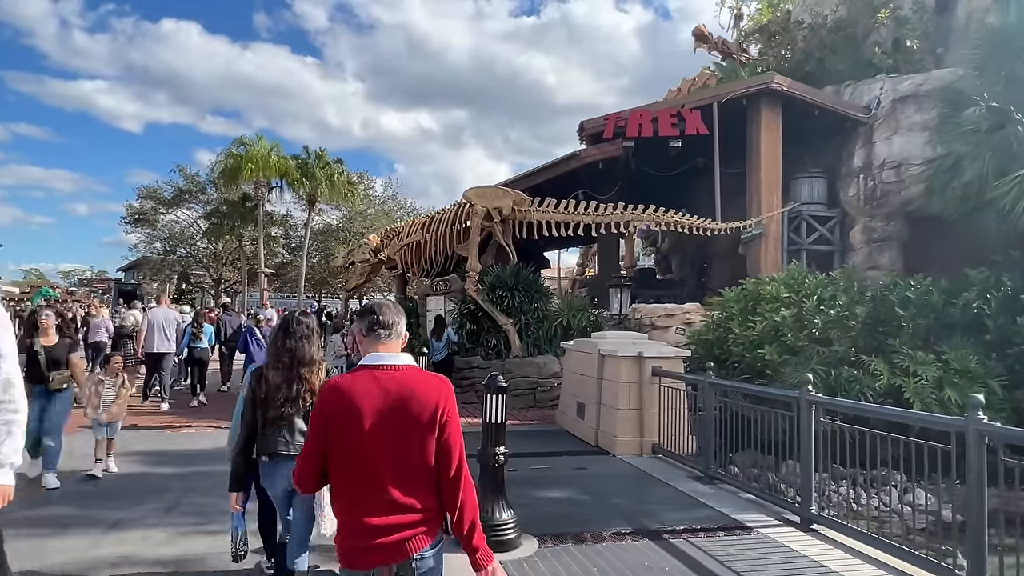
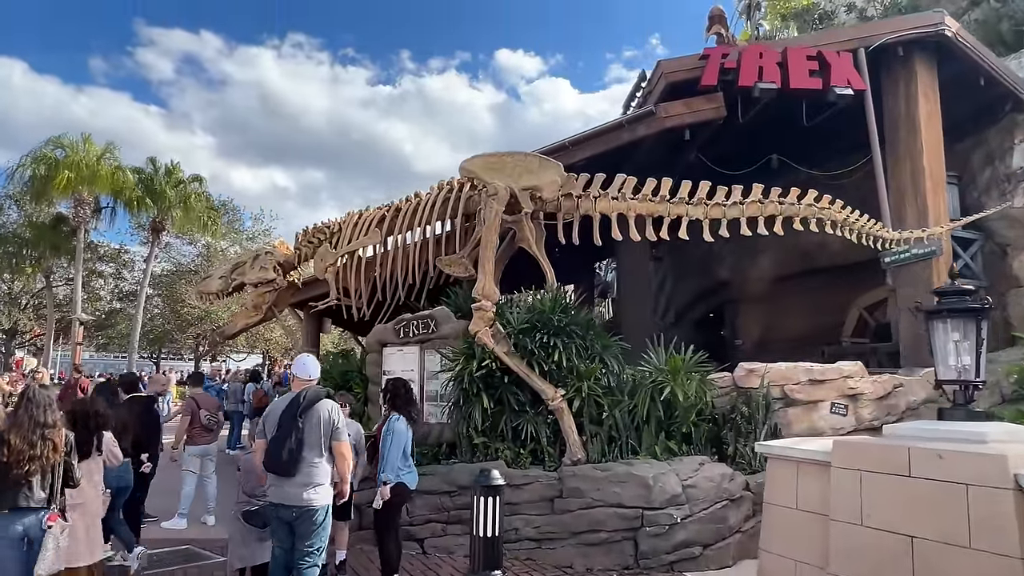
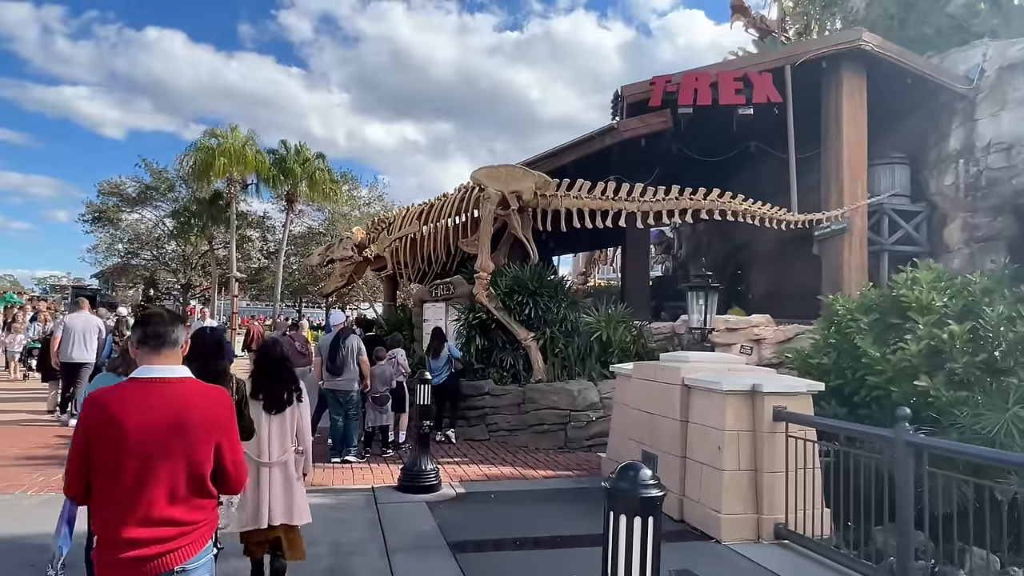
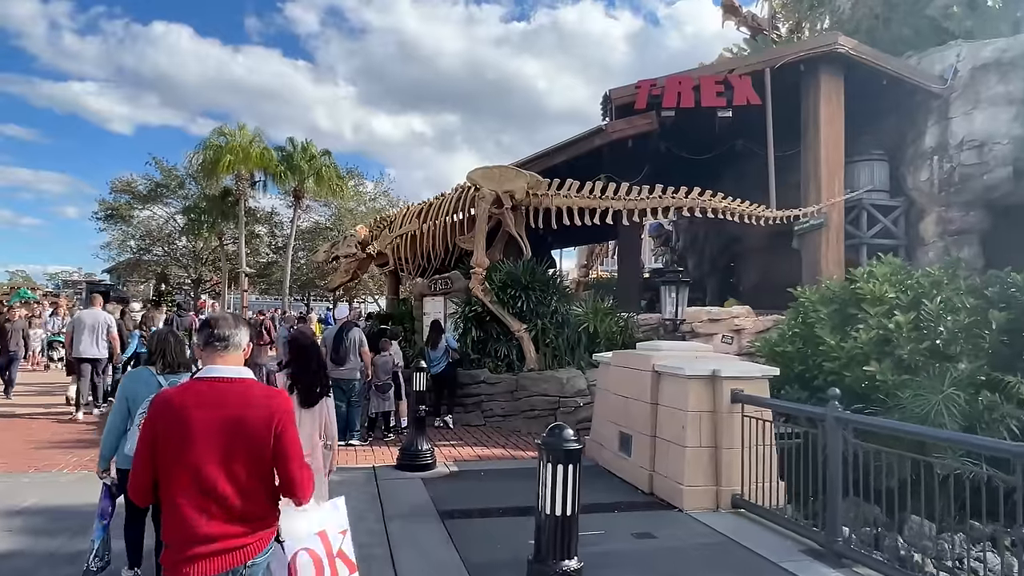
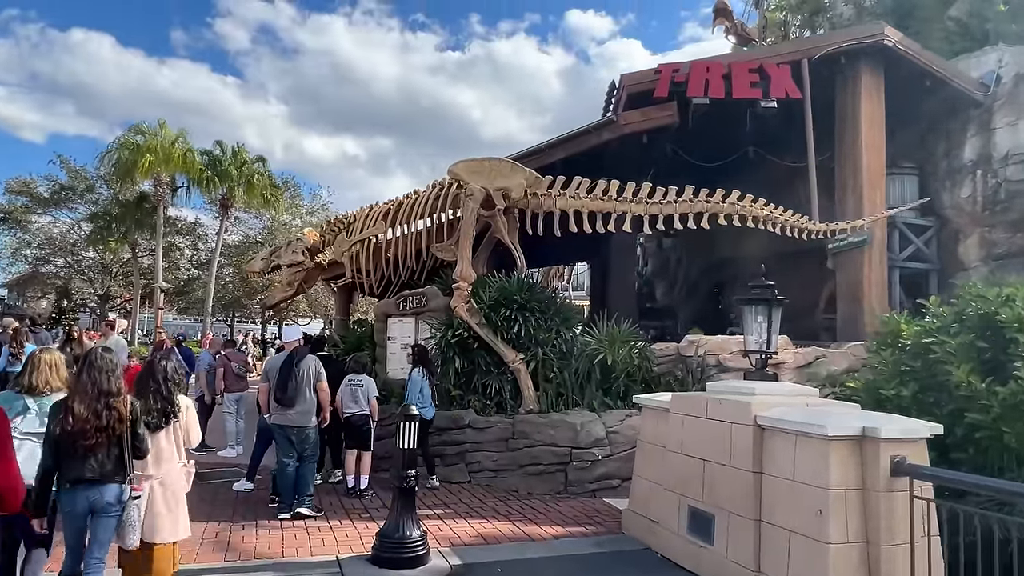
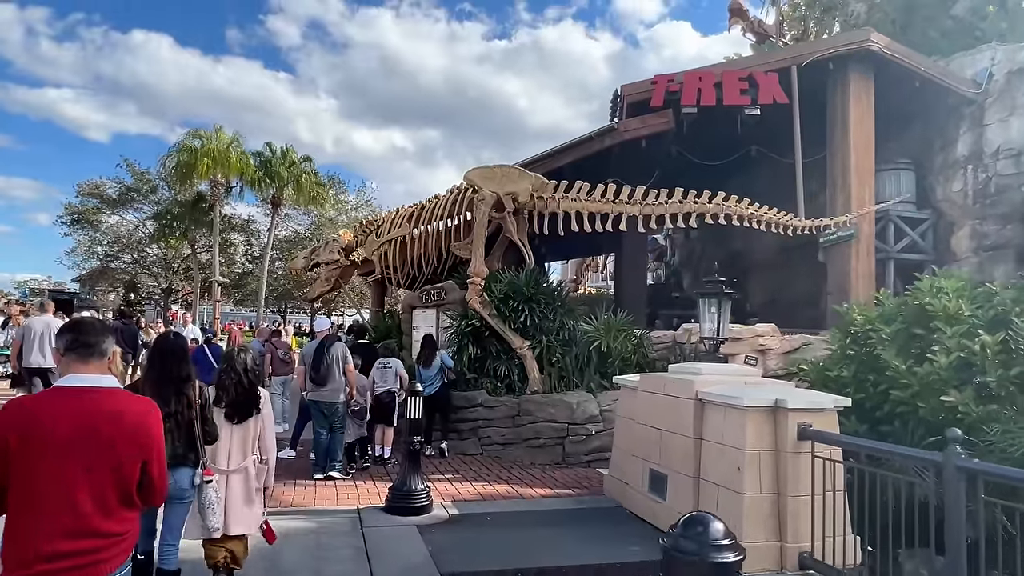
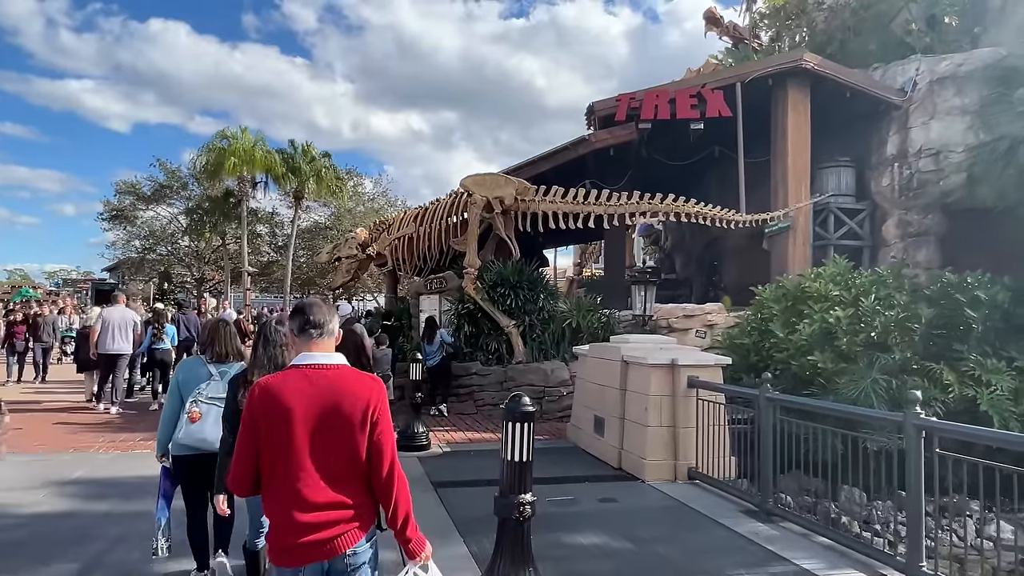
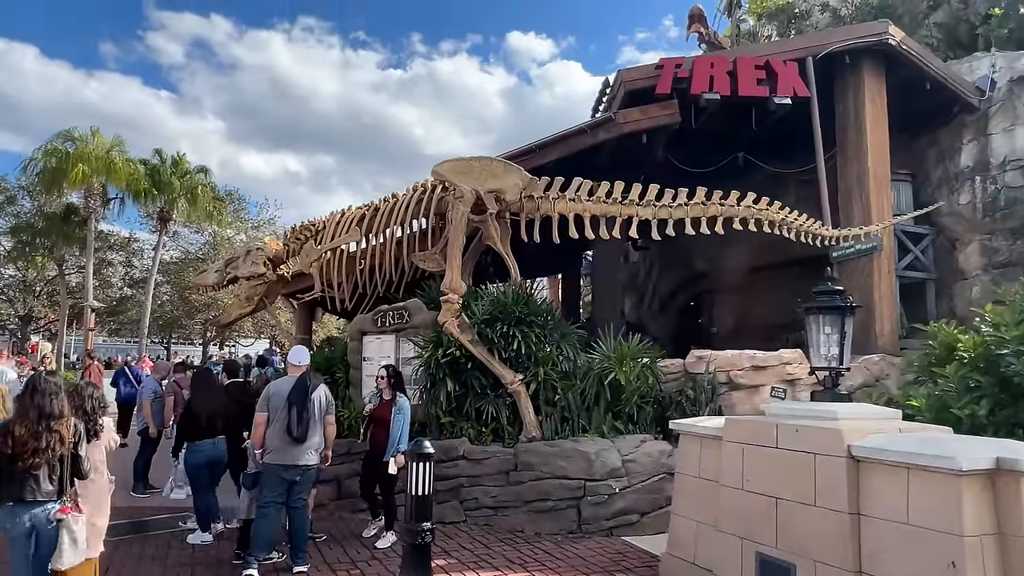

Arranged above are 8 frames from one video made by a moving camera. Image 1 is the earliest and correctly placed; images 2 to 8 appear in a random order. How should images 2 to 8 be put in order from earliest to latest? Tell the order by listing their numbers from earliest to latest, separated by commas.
7, 4, 3, 6, 5, 8, 2
